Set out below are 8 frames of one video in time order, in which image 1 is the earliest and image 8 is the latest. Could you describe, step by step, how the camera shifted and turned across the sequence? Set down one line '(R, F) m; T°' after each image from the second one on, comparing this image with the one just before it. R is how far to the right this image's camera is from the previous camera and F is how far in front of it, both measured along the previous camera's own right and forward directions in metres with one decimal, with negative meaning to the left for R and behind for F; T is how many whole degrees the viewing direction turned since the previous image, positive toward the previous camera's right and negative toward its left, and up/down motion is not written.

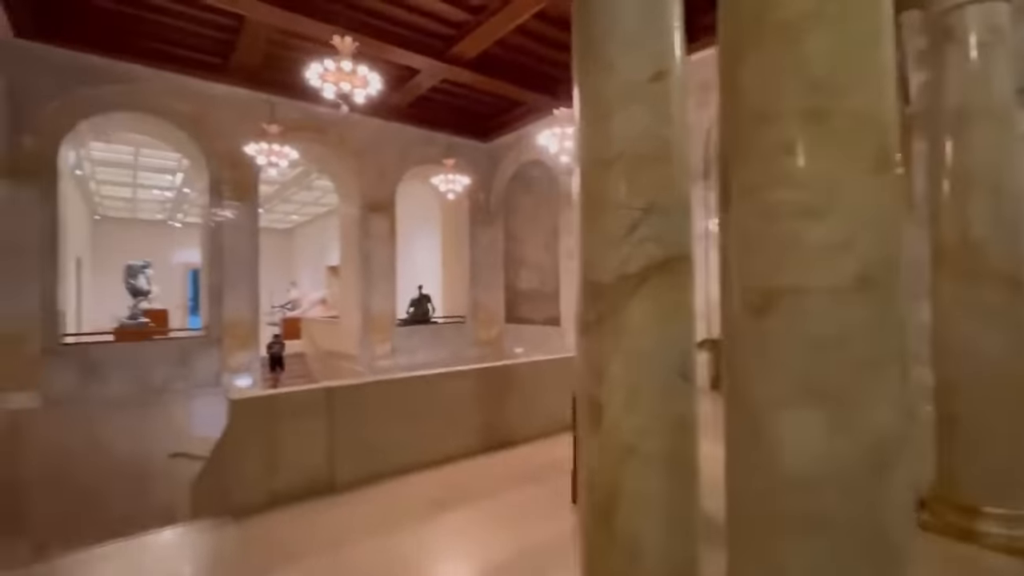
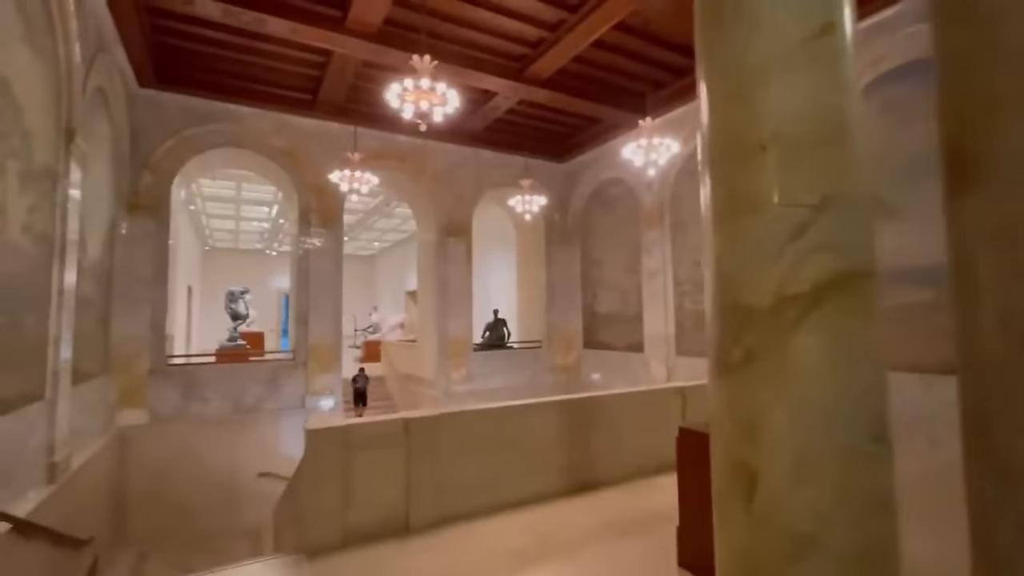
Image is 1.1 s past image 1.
(-0.1, +0.3) m; -9°
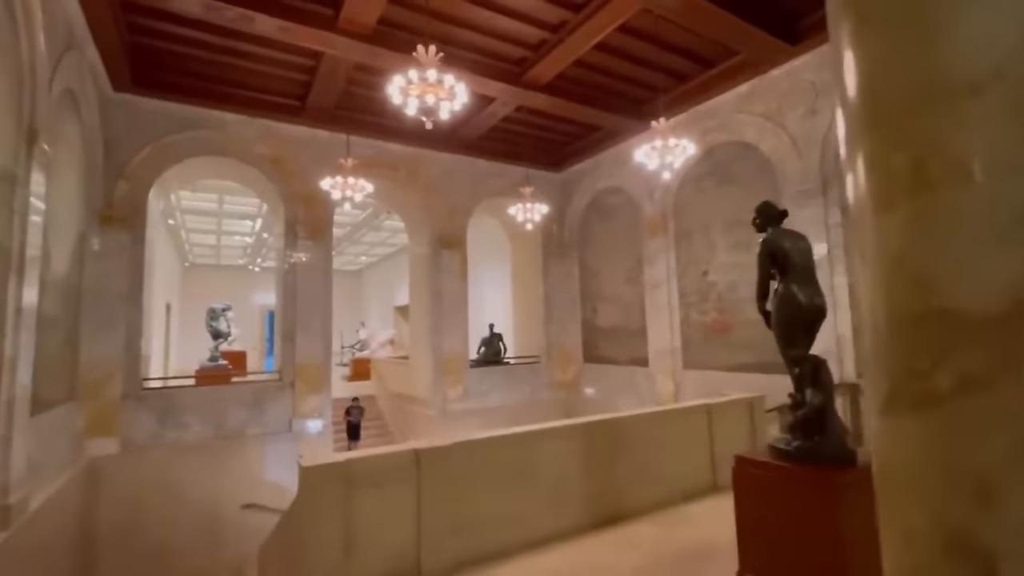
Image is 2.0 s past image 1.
(-0.2, +0.4) m; +2°
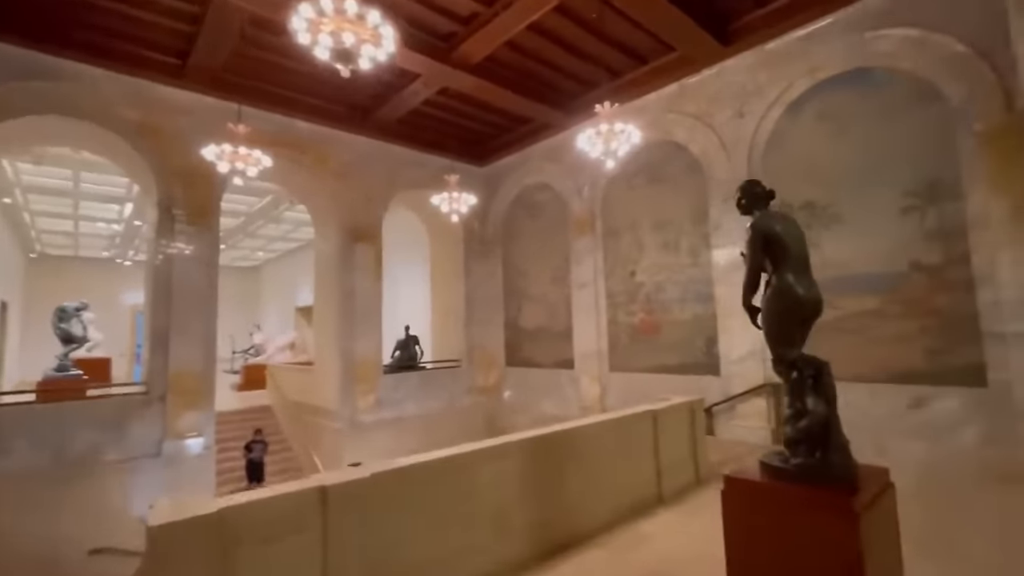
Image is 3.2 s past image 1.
(-0.1, +0.6) m; +10°
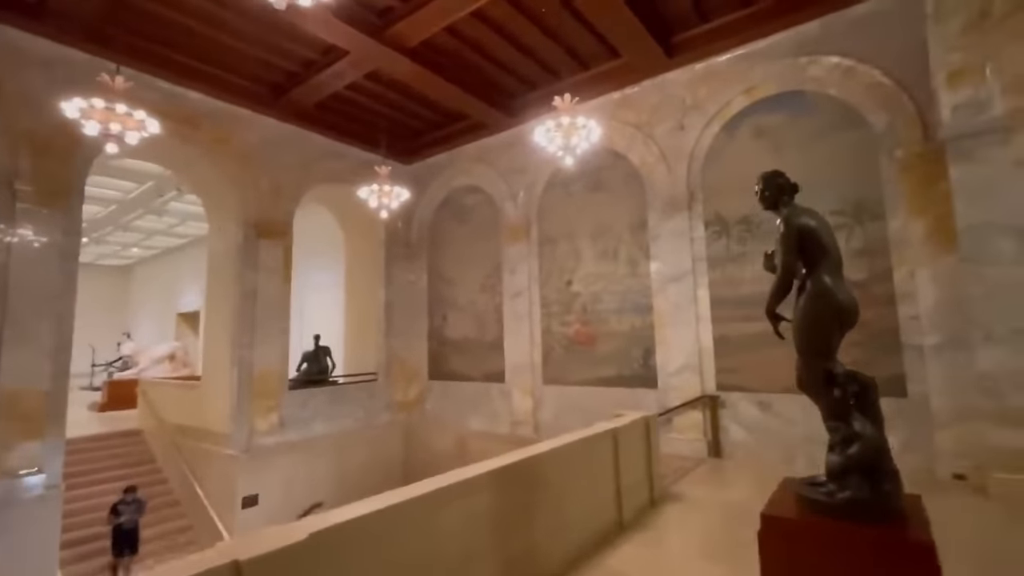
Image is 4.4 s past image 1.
(-0.3, +0.5) m; +11°
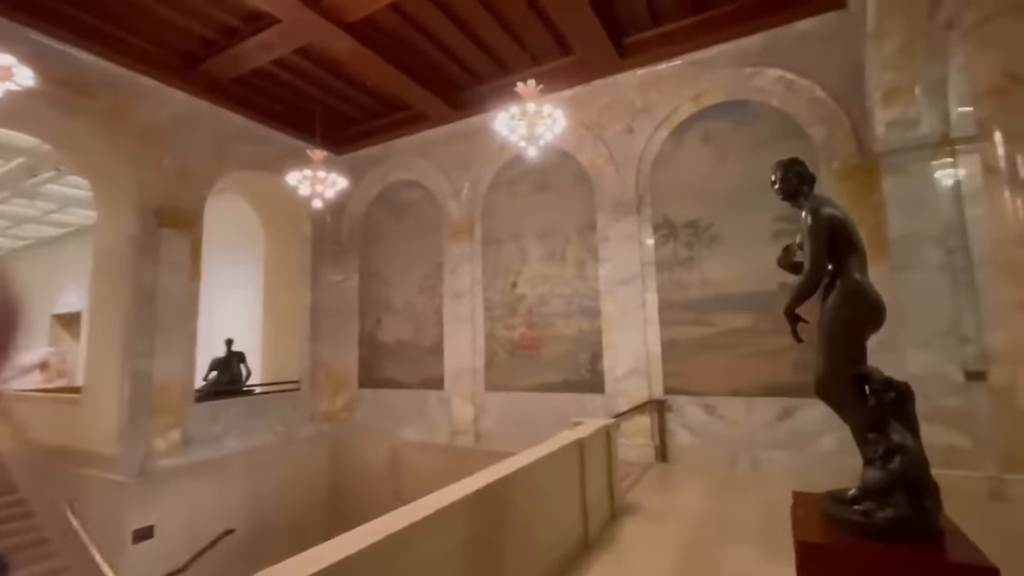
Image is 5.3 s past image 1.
(-0.2, +0.3) m; +9°
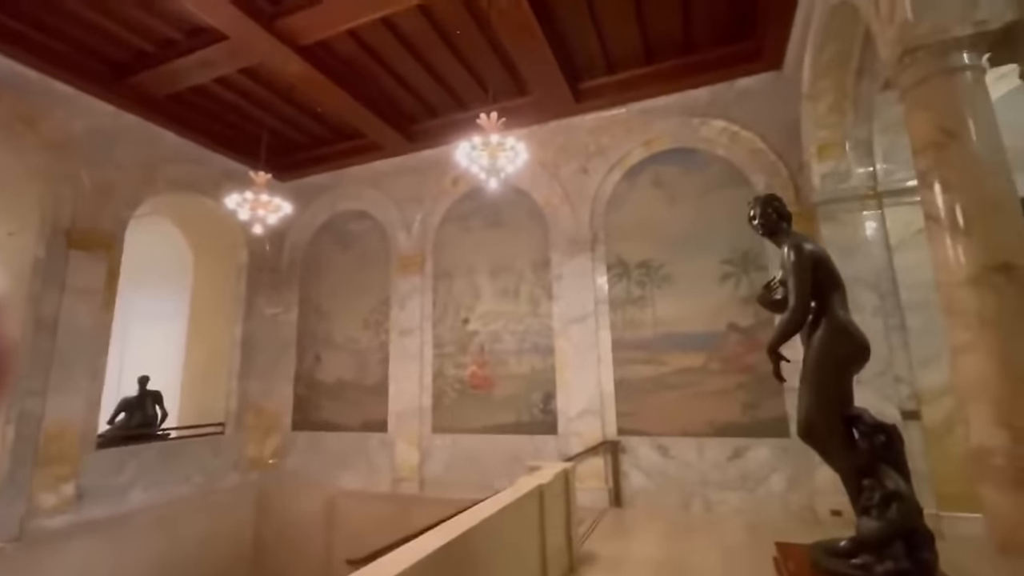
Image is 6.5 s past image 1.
(-0.1, +0.2) m; +6°
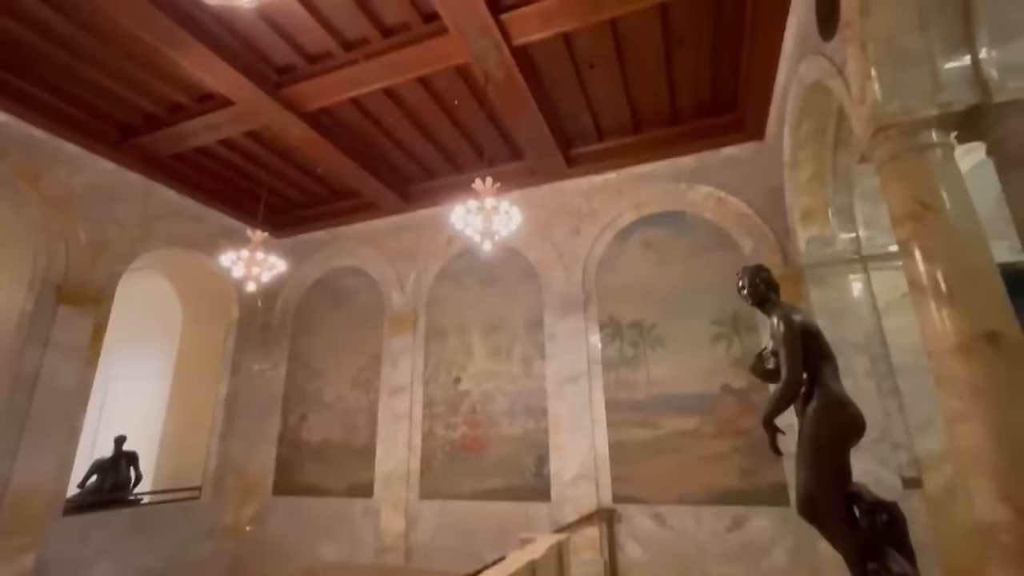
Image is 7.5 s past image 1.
(0.0, 0.0) m; +1°
